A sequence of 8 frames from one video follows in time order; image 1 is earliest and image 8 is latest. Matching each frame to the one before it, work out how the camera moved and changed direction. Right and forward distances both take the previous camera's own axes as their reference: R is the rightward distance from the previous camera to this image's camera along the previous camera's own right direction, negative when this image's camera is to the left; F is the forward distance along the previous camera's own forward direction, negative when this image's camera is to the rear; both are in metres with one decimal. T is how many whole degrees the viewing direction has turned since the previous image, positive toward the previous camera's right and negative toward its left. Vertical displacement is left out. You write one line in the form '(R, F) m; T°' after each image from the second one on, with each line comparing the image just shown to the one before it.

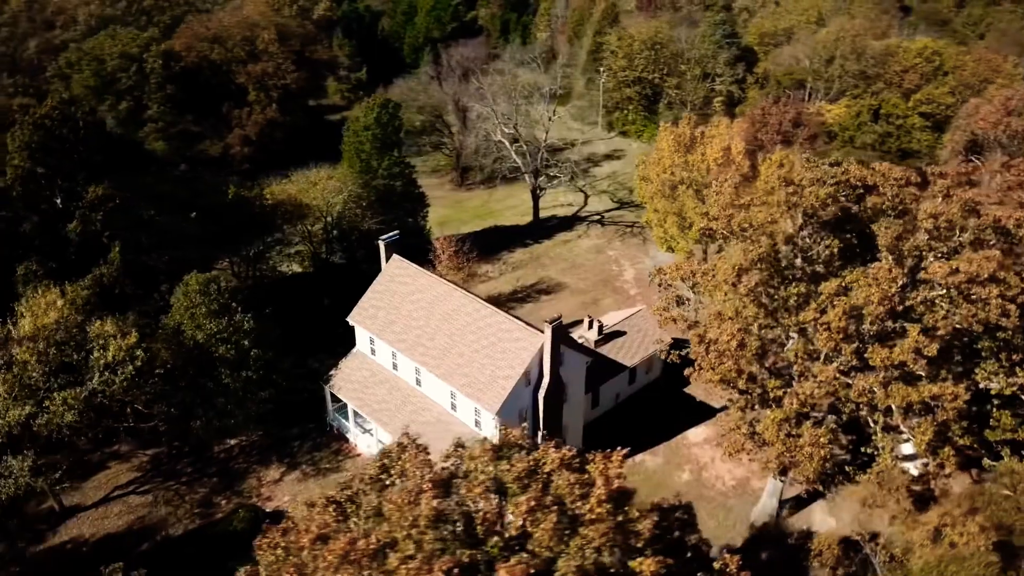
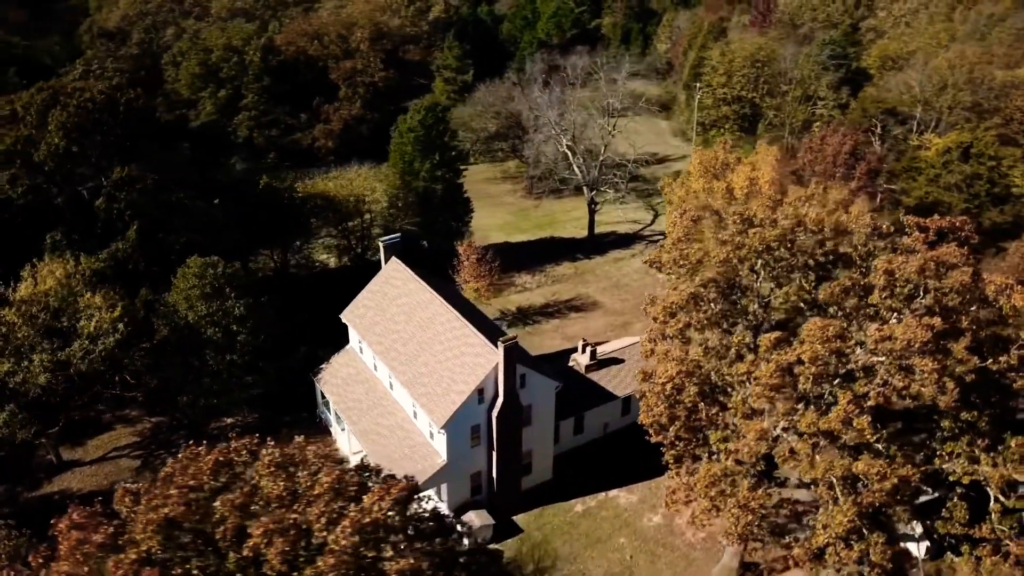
(+6.2, +1.2) m; -10°
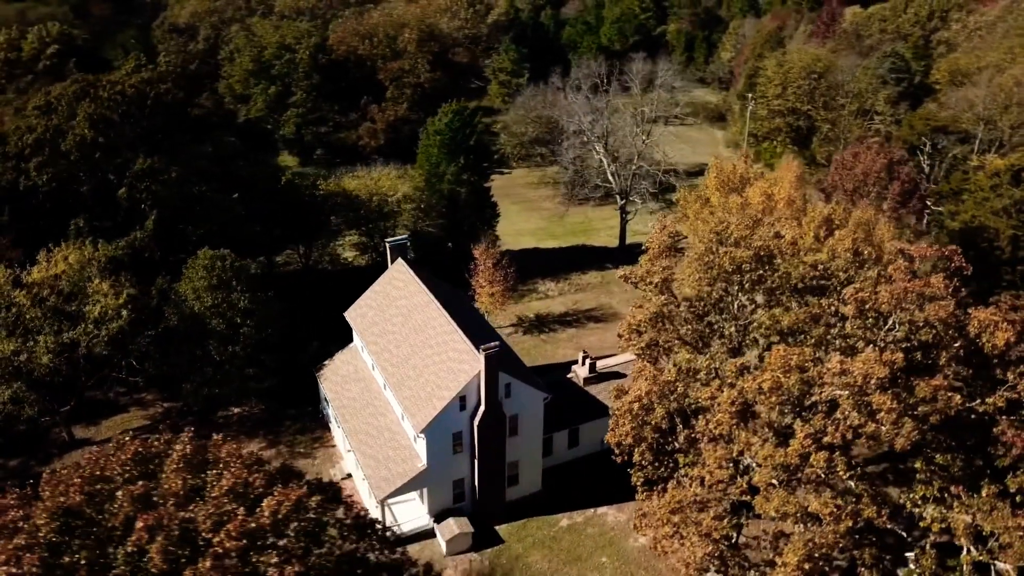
(+2.9, +0.5) m; -5°
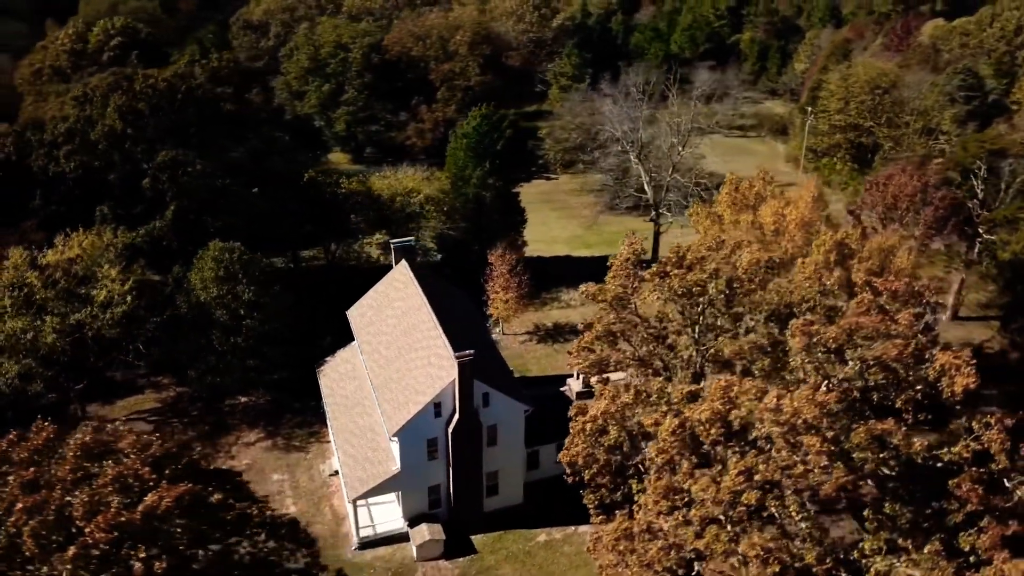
(+3.4, +0.6) m; -6°
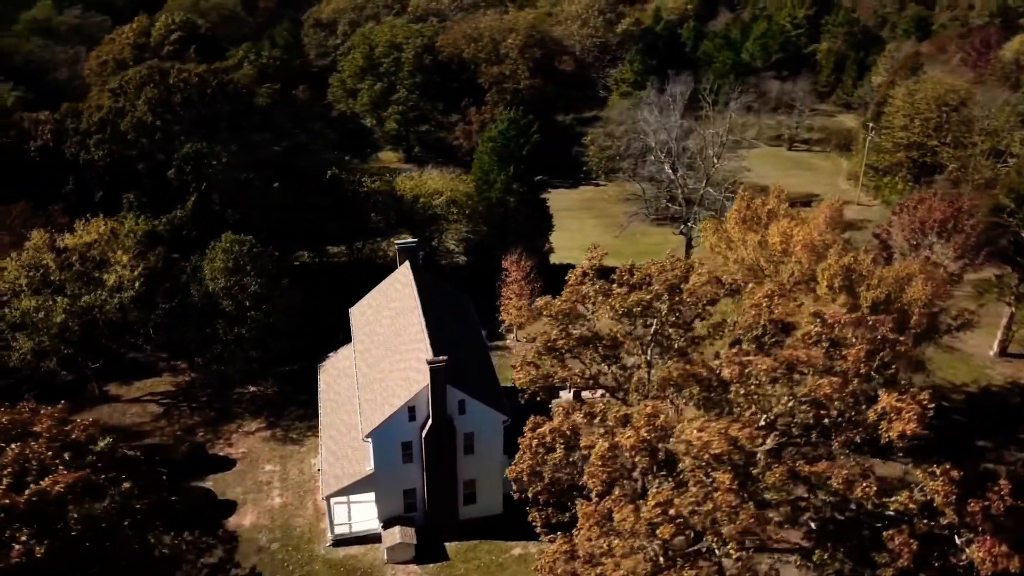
(+3.4, +0.6) m; -6°
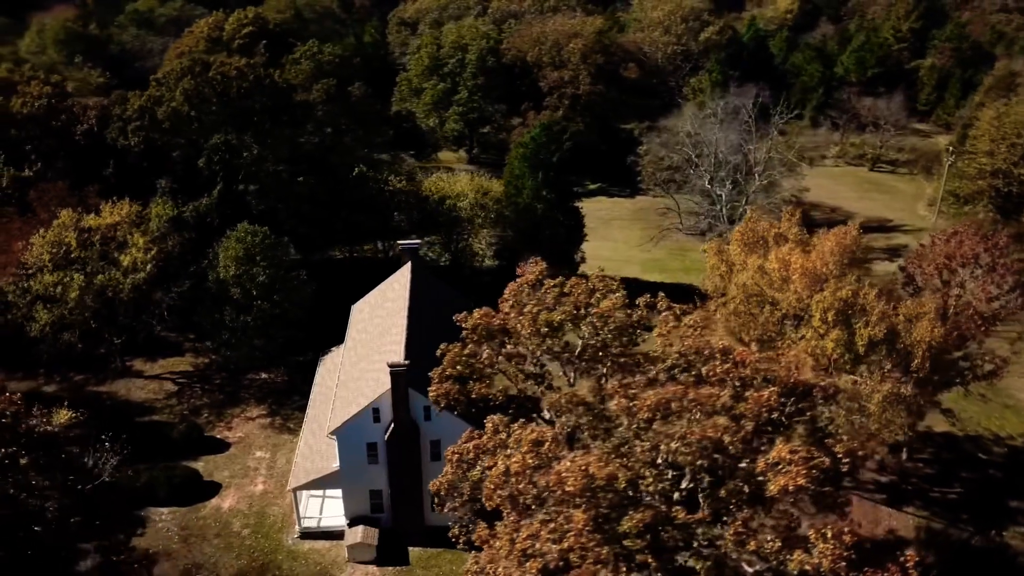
(+4.3, +0.8) m; -7°
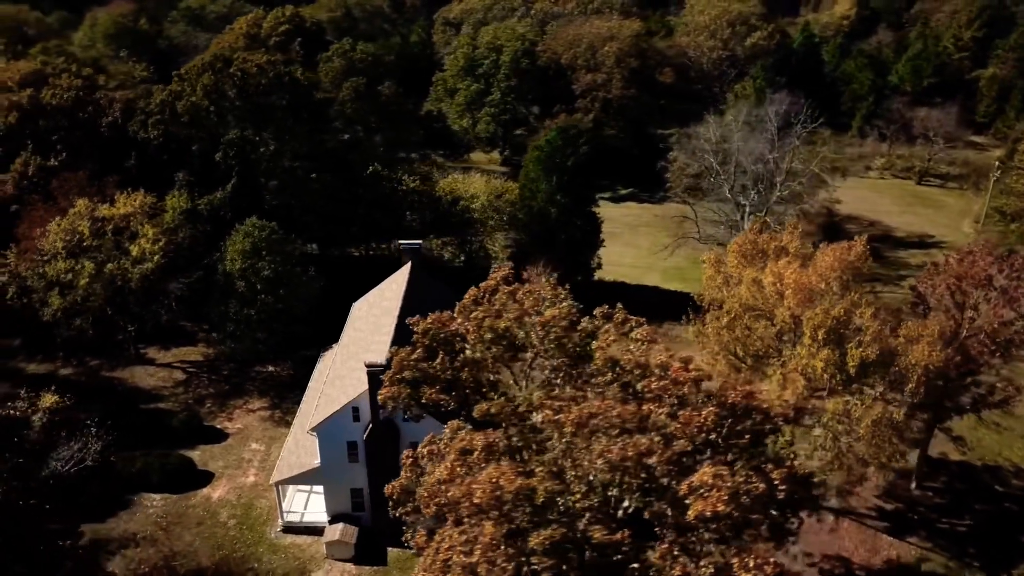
(+2.4, +0.4) m; -4°
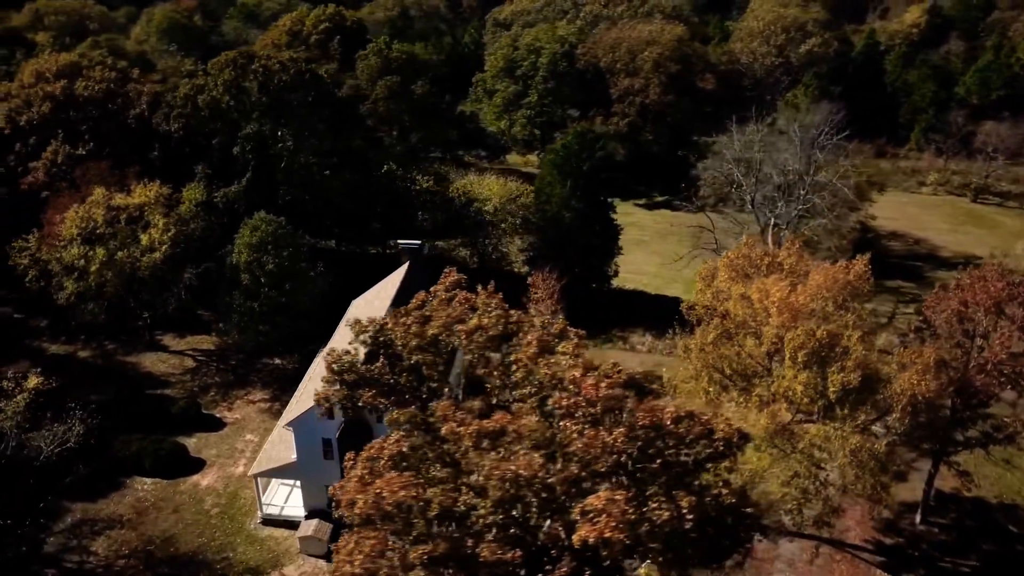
(+2.9, +0.5) m; -5°
